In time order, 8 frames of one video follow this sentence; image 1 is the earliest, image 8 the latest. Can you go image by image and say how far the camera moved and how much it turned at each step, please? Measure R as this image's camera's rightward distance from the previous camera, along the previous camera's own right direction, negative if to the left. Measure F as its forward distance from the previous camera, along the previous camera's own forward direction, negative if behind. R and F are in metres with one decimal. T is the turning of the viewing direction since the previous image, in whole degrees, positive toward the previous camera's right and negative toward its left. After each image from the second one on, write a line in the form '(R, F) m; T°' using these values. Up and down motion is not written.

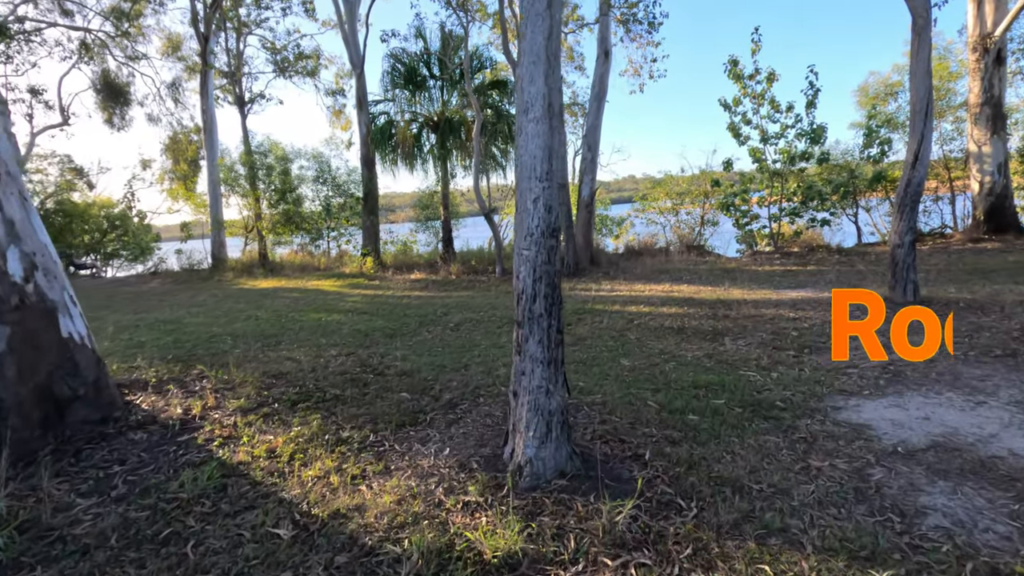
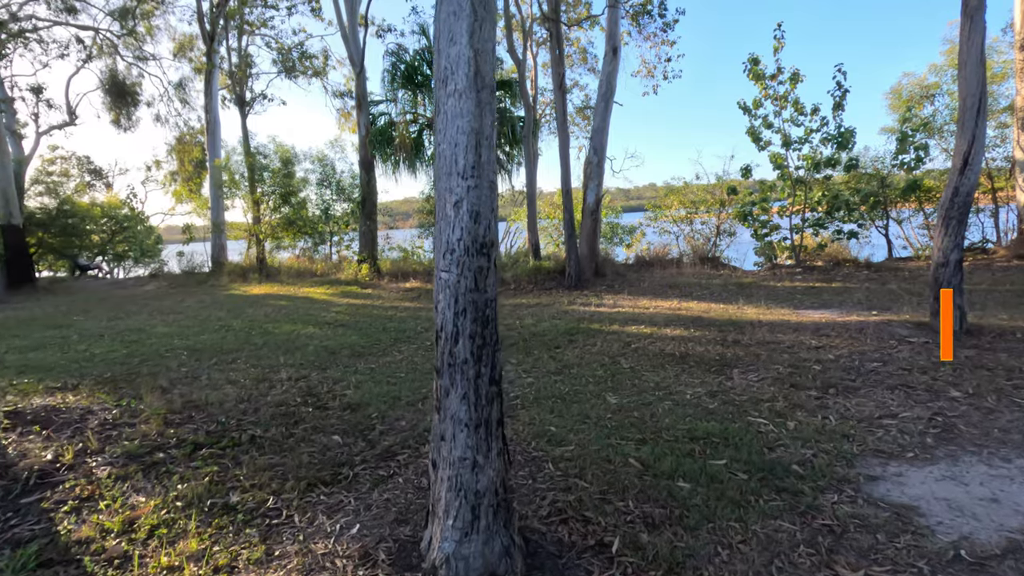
(+0.4, +0.8) m; -2°
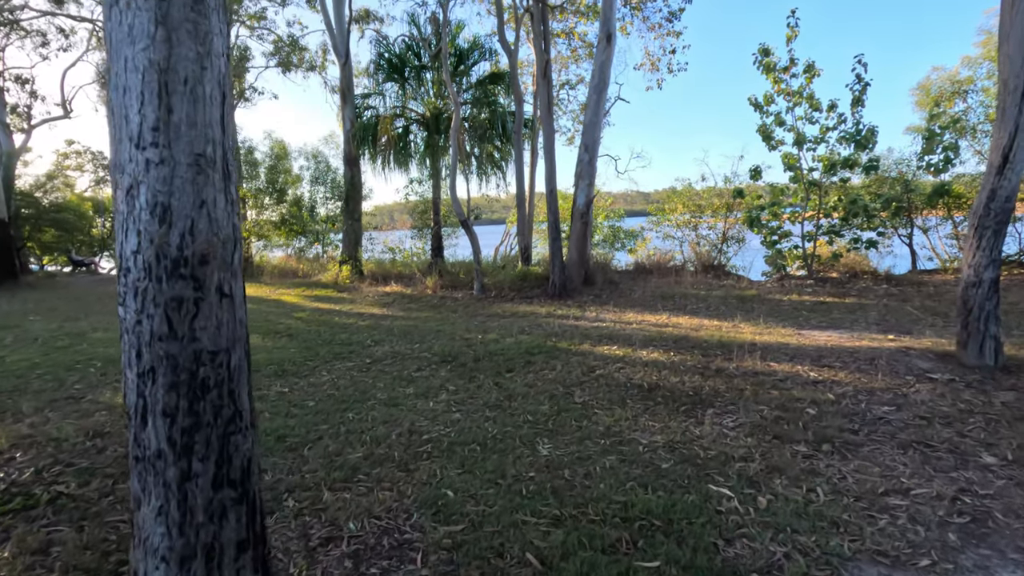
(+0.7, +0.9) m; -2°
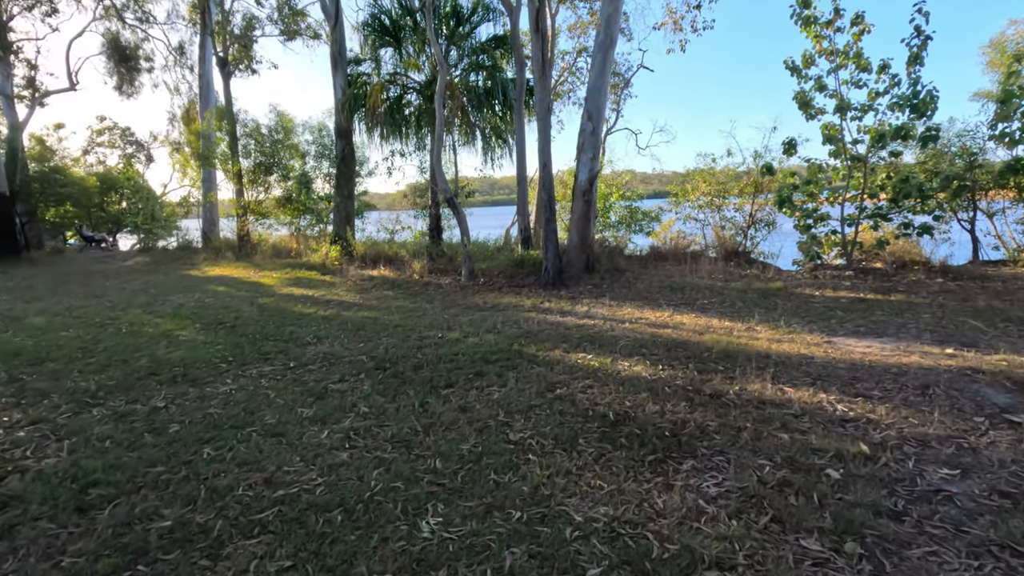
(+0.7, +1.2) m; -3°
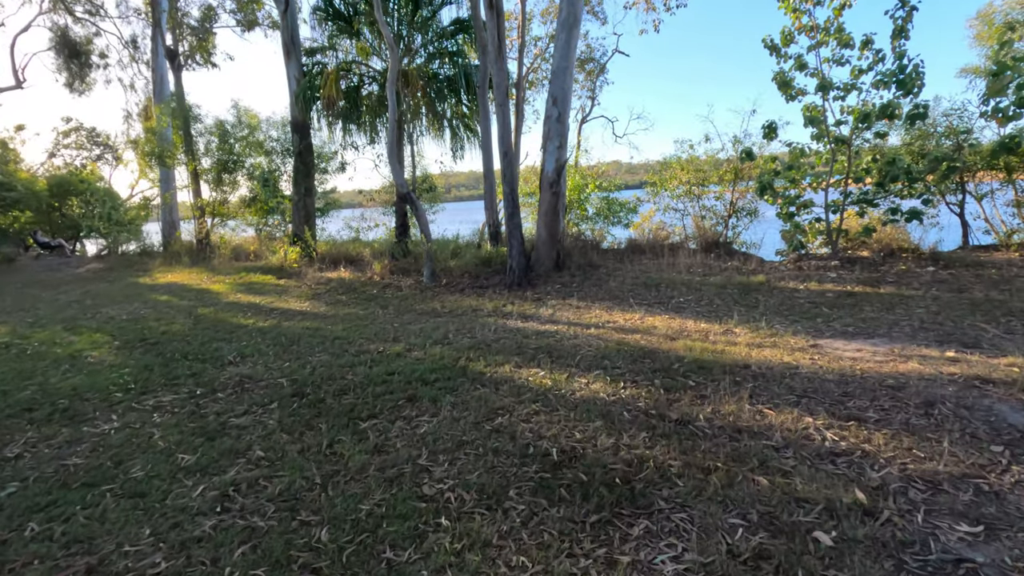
(+0.4, +0.7) m; +1°
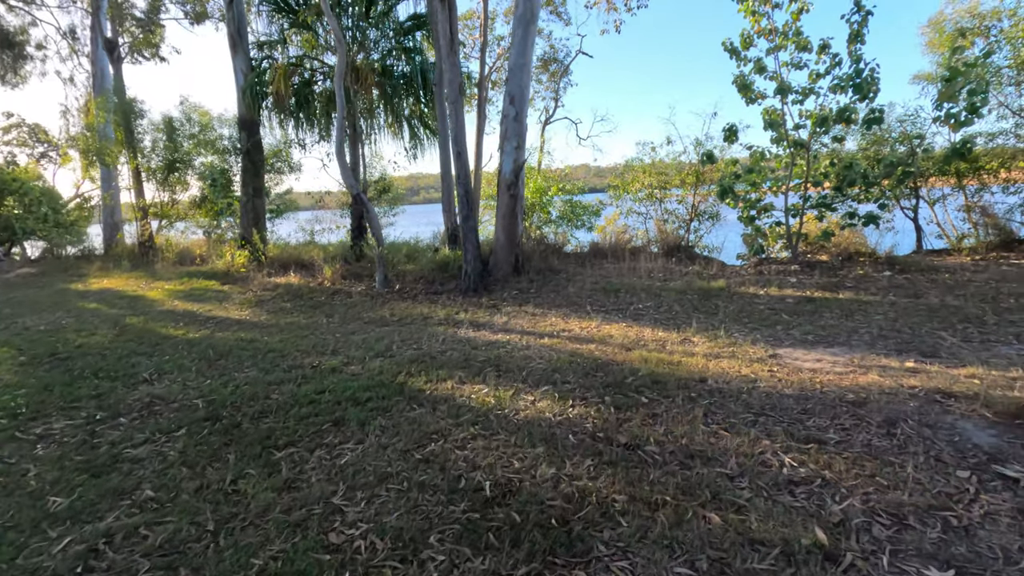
(+0.2, +0.3) m; +3°
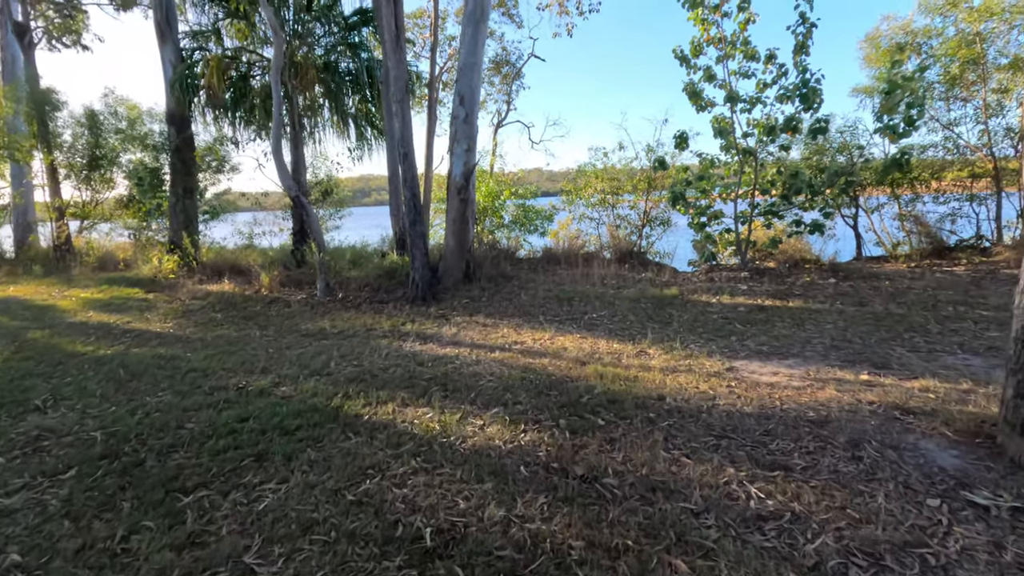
(0.0, +0.3) m; +5°
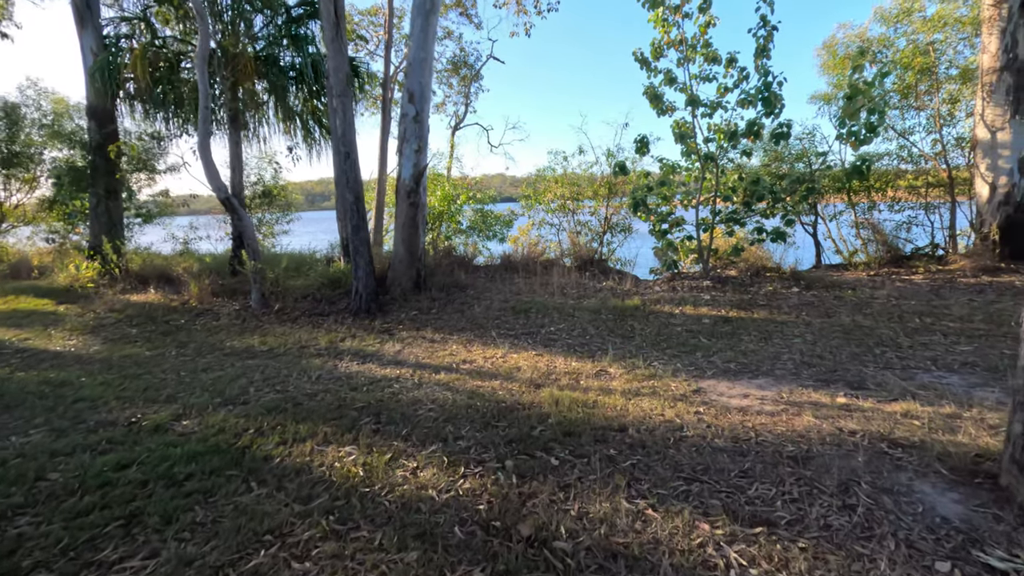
(+0.1, +0.5) m; +4°
